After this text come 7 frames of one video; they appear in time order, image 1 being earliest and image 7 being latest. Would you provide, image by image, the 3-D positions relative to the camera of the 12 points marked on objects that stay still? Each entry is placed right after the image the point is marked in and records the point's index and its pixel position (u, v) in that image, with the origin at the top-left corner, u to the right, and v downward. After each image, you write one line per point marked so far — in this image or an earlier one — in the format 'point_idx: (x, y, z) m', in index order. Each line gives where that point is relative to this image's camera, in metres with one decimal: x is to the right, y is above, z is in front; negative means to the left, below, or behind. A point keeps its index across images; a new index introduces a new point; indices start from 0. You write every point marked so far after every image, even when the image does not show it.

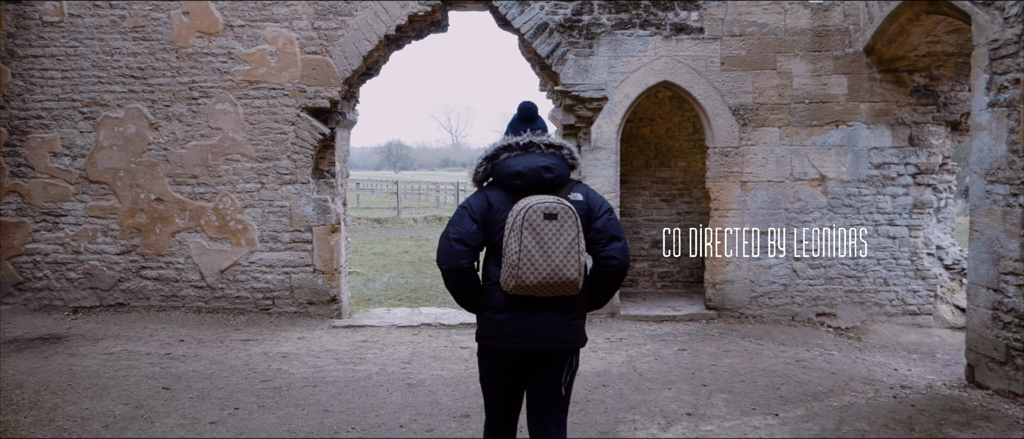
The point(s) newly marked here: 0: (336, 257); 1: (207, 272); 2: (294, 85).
0: (-1.6, -0.3, +6.7) m
1: (-2.8, -0.5, +6.7) m
2: (-2.0, +1.2, +6.6) m
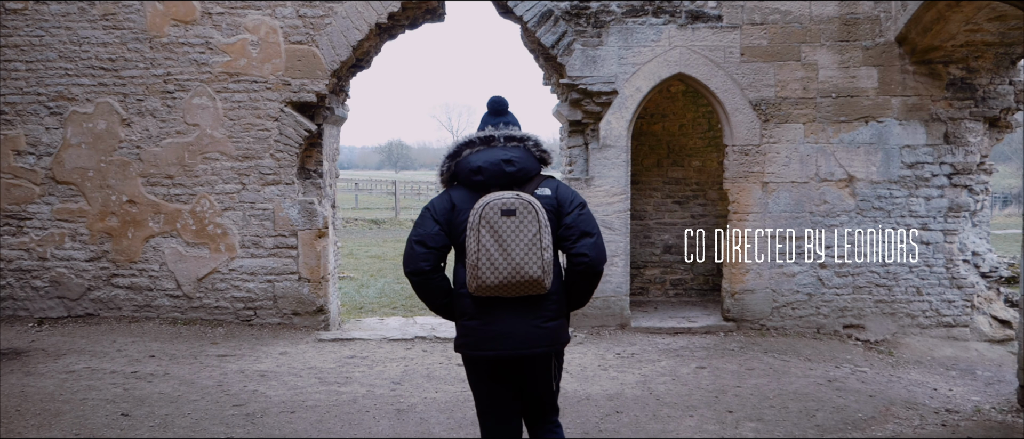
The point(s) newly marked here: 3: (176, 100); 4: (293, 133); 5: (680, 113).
0: (-1.6, -0.4, +6.2) m
1: (-2.8, -0.5, +6.2) m
2: (-2.0, +1.2, +6.1) m
3: (-2.8, +1.0, +6.1) m
4: (-1.8, +0.7, +6.1) m
5: (+1.7, +1.1, +7.2) m
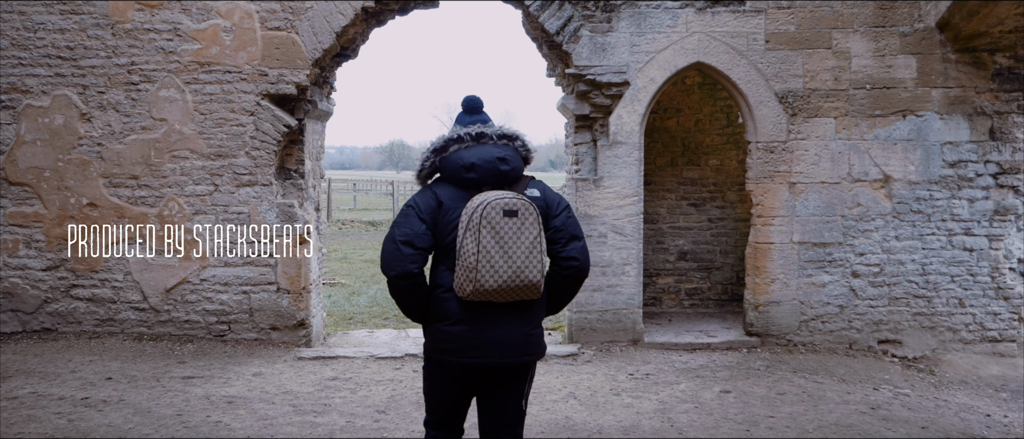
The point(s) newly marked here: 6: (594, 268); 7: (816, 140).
0: (-1.6, -0.4, +5.6) m
1: (-2.8, -0.6, +5.6) m
2: (-2.0, +1.2, +5.5) m
3: (-2.8, +1.0, +5.5) m
4: (-1.8, +0.7, +5.5) m
5: (+1.7, +1.0, +6.6) m
6: (+0.6, -0.4, +5.6) m
7: (+2.3, +0.6, +5.6) m
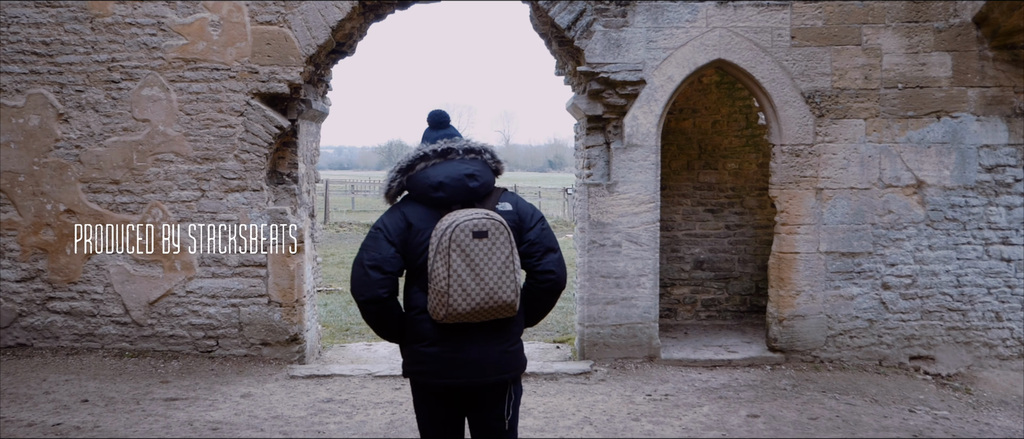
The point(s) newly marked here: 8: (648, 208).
0: (-1.5, -0.5, +5.2) m
1: (-2.7, -0.6, +5.2) m
2: (-1.9, +1.1, +5.1) m
3: (-2.8, +0.9, +5.2) m
4: (-1.8, +0.6, +5.2) m
5: (+1.7, +1.0, +6.3) m
6: (+0.7, -0.4, +5.2) m
7: (+2.4, +0.6, +5.2) m
8: (+1.0, +0.1, +5.2) m
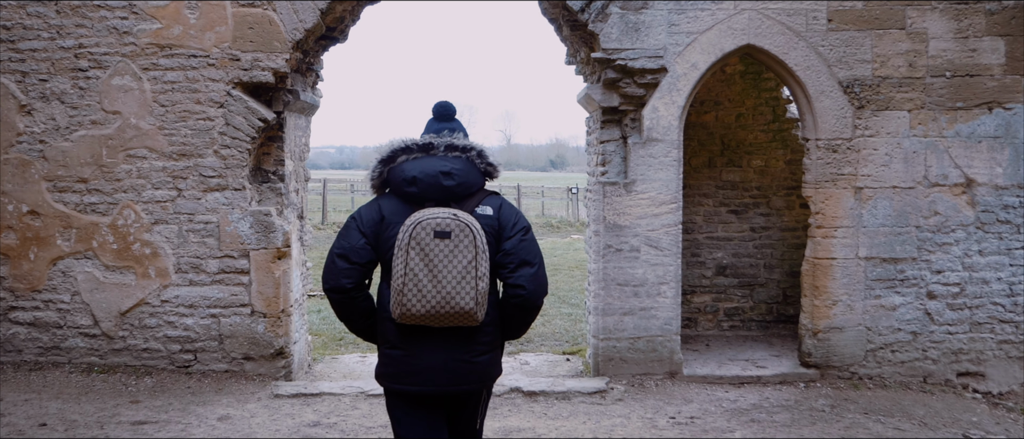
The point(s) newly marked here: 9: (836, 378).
0: (-1.5, -0.5, +4.8) m
1: (-2.7, -0.6, +4.8) m
2: (-1.9, +1.1, +4.7) m
3: (-2.7, +0.9, +4.7) m
4: (-1.7, +0.6, +4.7) m
5: (+1.8, +1.0, +5.8) m
6: (+0.7, -0.4, +4.8) m
7: (+2.4, +0.5, +4.8) m
8: (+1.0, +0.1, +4.7) m
9: (+2.2, -1.1, +4.9) m
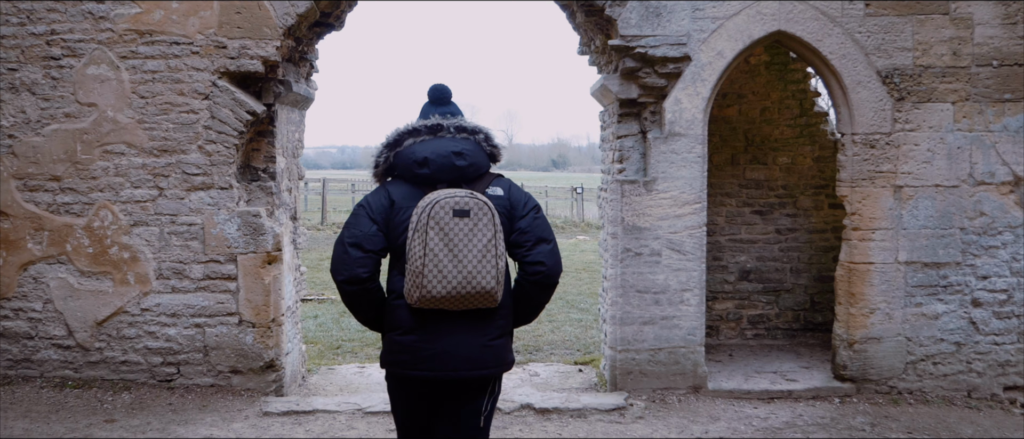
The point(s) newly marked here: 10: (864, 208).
0: (-1.4, -0.5, +4.4) m
1: (-2.6, -0.6, +4.4) m
2: (-1.8, +1.1, +4.3) m
3: (-2.7, +0.9, +4.3) m
4: (-1.7, +0.6, +4.3) m
5: (+1.9, +0.9, +5.4) m
6: (+0.8, -0.5, +4.4) m
7: (+2.5, +0.5, +4.4) m
8: (+1.1, +0.1, +4.4) m
9: (+2.2, -1.1, +4.5) m
10: (+2.1, +0.1, +4.4) m
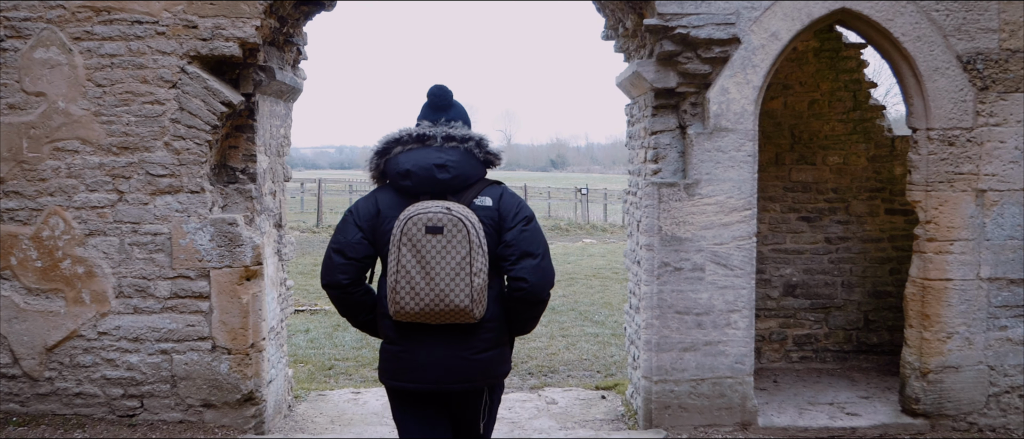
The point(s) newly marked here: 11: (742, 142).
0: (-1.3, -0.5, +3.8) m
1: (-2.5, -0.7, +3.8) m
2: (-1.7, +1.0, +3.7) m
3: (-2.6, +0.8, +3.7) m
4: (-1.6, +0.6, +3.7) m
5: (+1.9, +0.9, +4.8) m
6: (+0.9, -0.5, +3.8) m
7: (+2.6, +0.5, +3.8) m
8: (+1.2, 0.0, +3.7) m
9: (+2.3, -1.1, +3.9) m
10: (+2.2, 0.0, +3.8) m
11: (+1.2, +0.4, +3.7) m
